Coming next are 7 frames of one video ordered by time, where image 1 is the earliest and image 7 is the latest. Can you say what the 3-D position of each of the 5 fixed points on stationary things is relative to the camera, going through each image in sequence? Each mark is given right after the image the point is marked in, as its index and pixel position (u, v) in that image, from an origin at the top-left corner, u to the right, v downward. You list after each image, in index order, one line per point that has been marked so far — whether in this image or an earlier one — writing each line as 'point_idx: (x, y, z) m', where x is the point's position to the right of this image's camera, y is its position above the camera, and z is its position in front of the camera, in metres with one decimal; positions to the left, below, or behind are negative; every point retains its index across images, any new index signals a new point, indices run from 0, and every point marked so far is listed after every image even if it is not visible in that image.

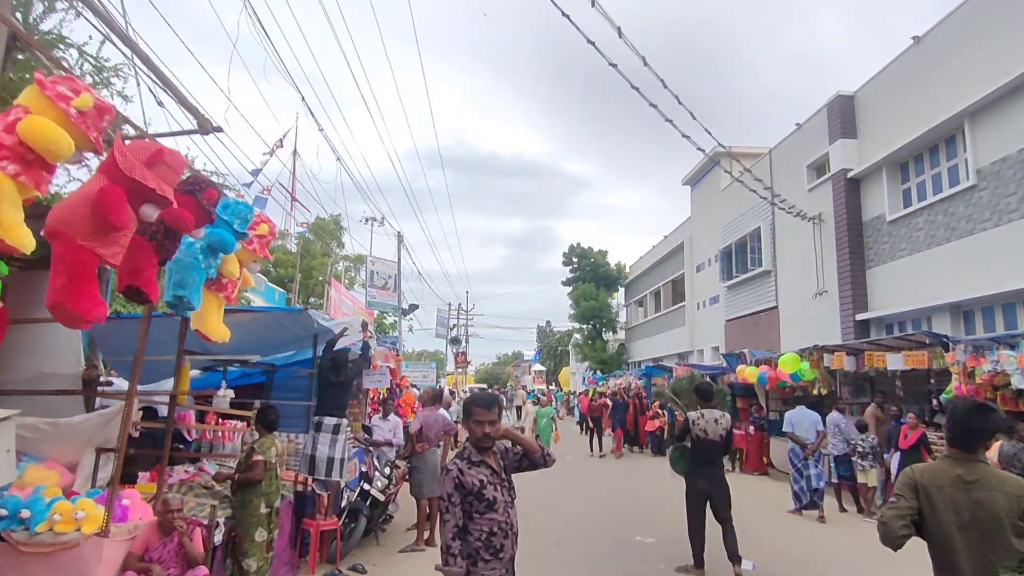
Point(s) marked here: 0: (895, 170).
0: (+9.5, +2.9, +15.7) m
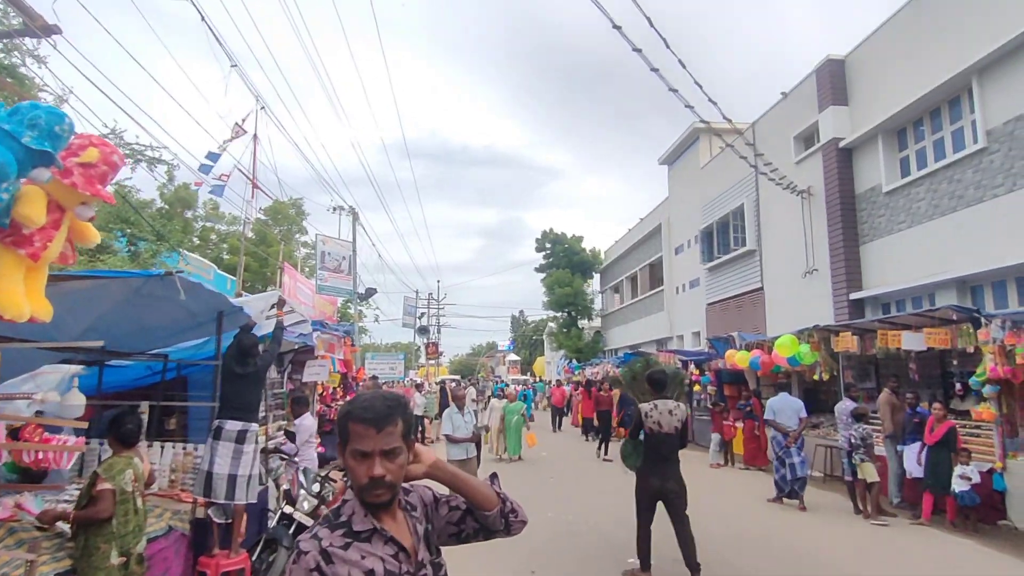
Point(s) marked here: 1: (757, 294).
0: (+8.7, +3.5, +14.6) m
1: (+7.7, -0.2, +19.9) m
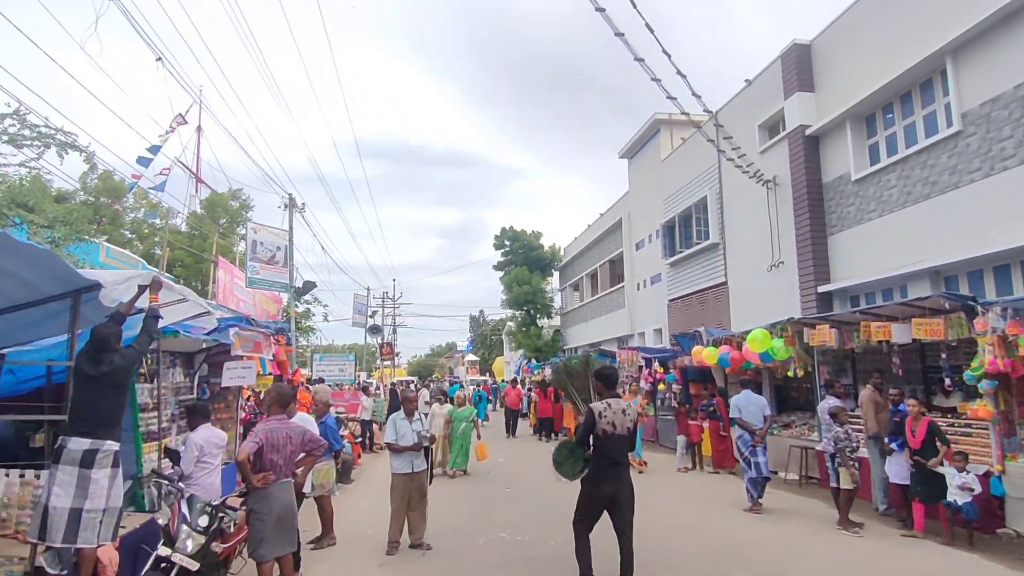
0: (+7.7, +3.6, +14.1) m
1: (+6.3, 0.0, +19.2) m
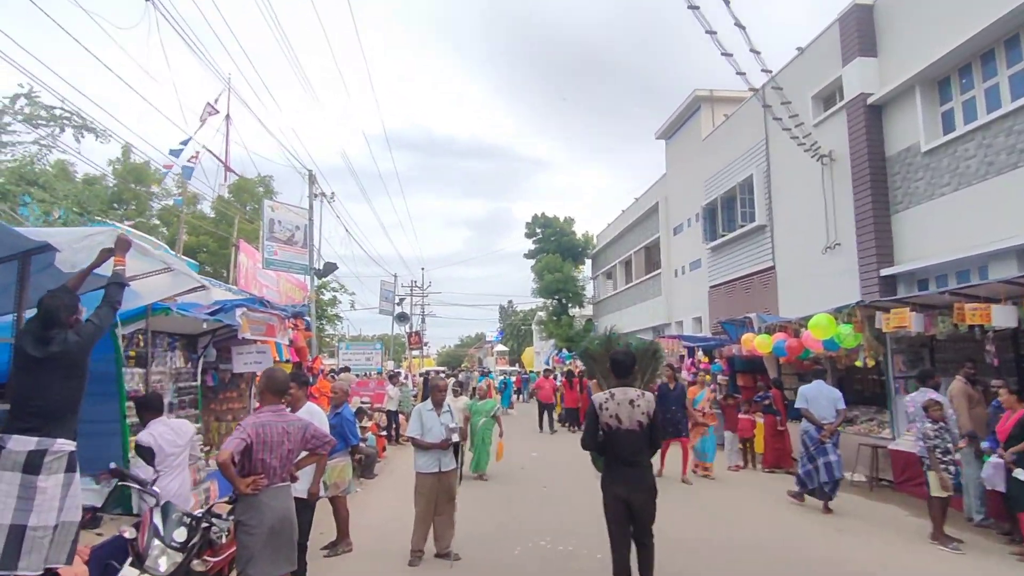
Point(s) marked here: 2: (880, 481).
0: (+8.4, +4.0, +12.7) m
1: (+7.3, +0.4, +18.0) m
2: (+5.4, -2.8, +9.4) m
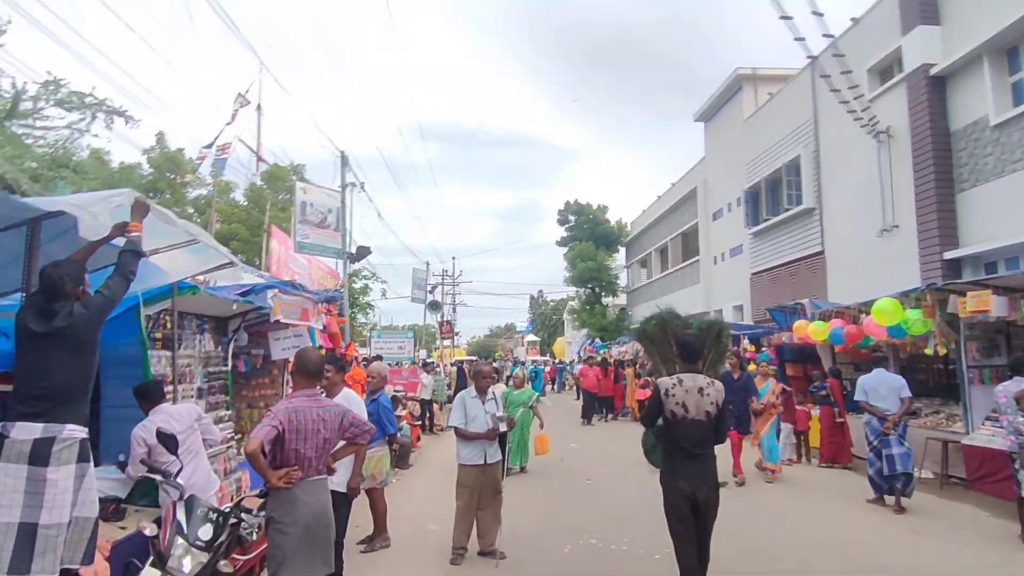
0: (+9.1, +4.3, +11.8) m
1: (+8.2, +0.8, +17.2) m
2: (+6.0, -2.6, +8.7) m
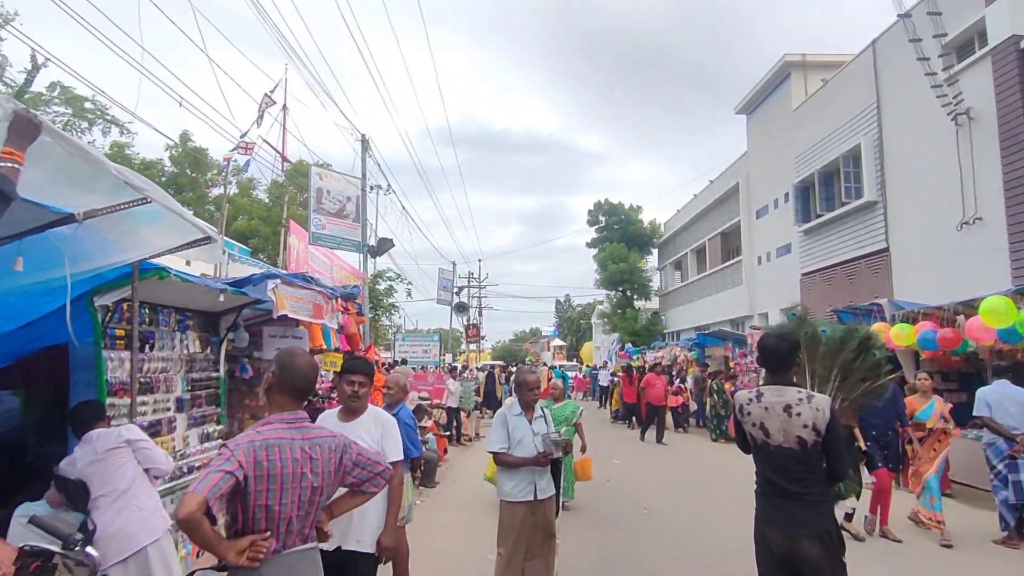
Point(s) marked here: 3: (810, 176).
0: (+9.7, +4.3, +10.3) m
1: (+9.0, +0.7, +15.7) m
2: (+6.5, -2.6, +7.2) m
3: (+8.9, +3.3, +19.0) m
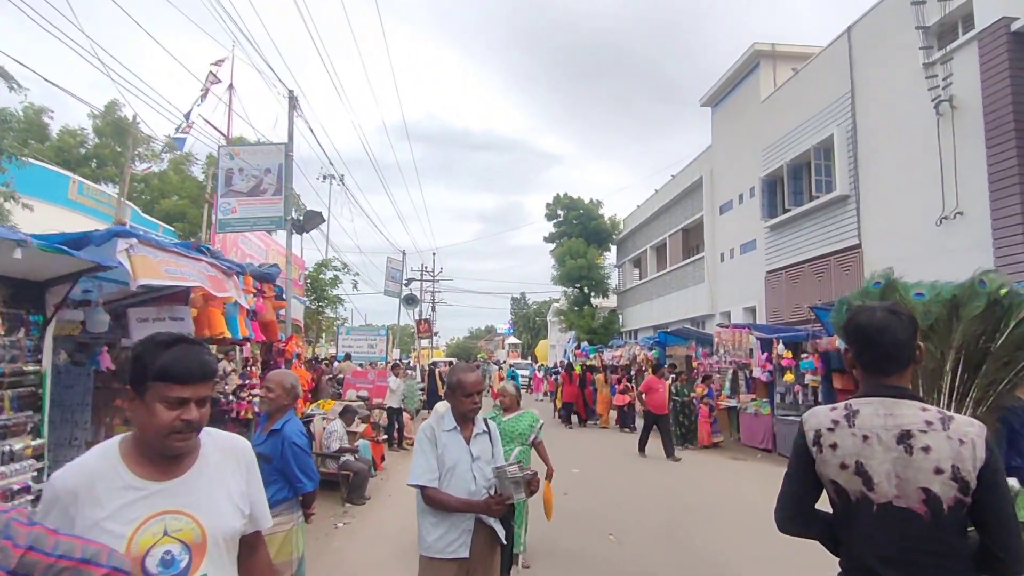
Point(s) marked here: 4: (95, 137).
0: (+9.1, +4.3, +9.6) m
1: (+8.0, +0.8, +14.9) m
2: (+5.9, -2.5, +6.4) m
3: (+7.6, +3.4, +18.2) m
4: (-12.6, +4.6, +19.1) m
